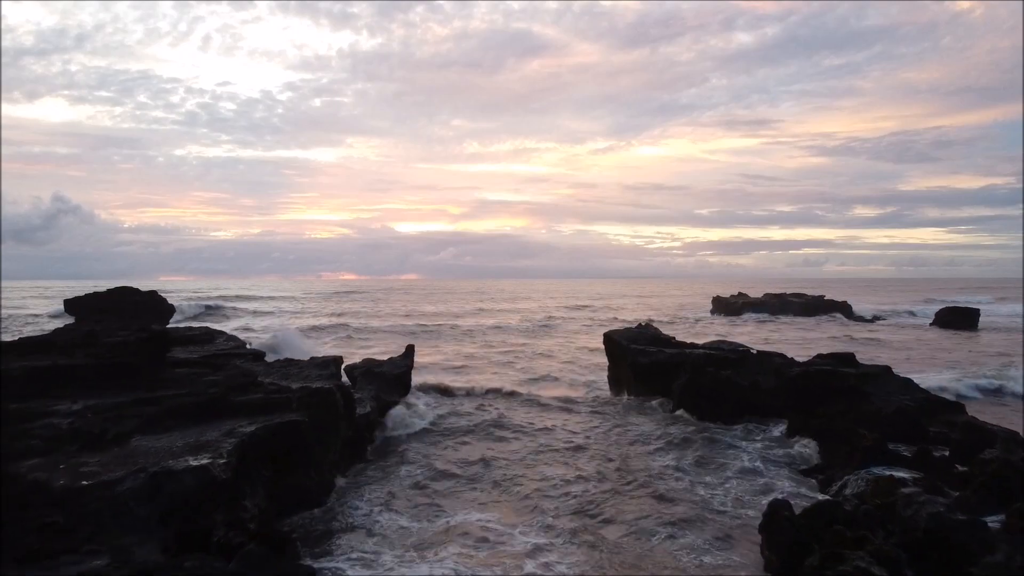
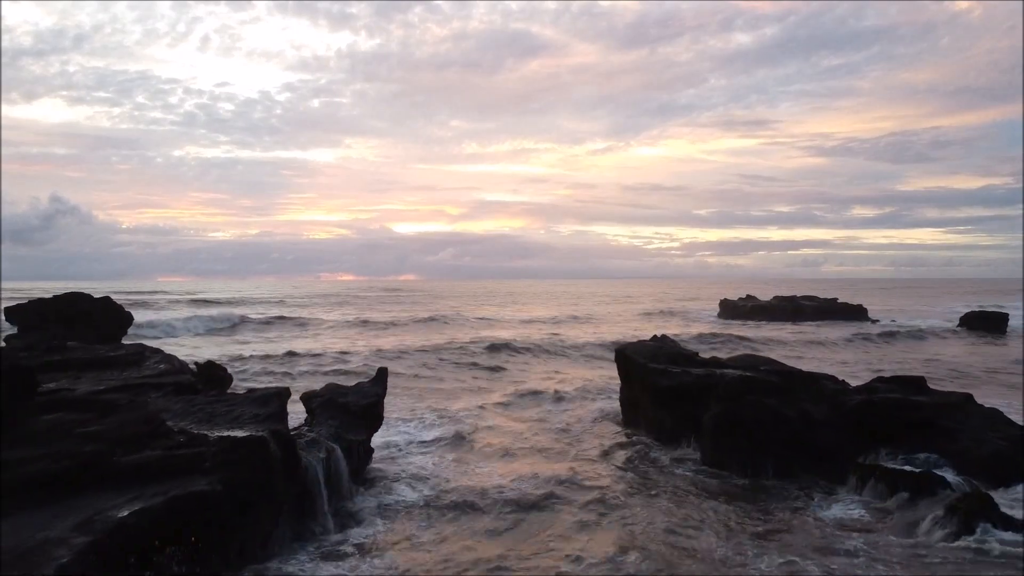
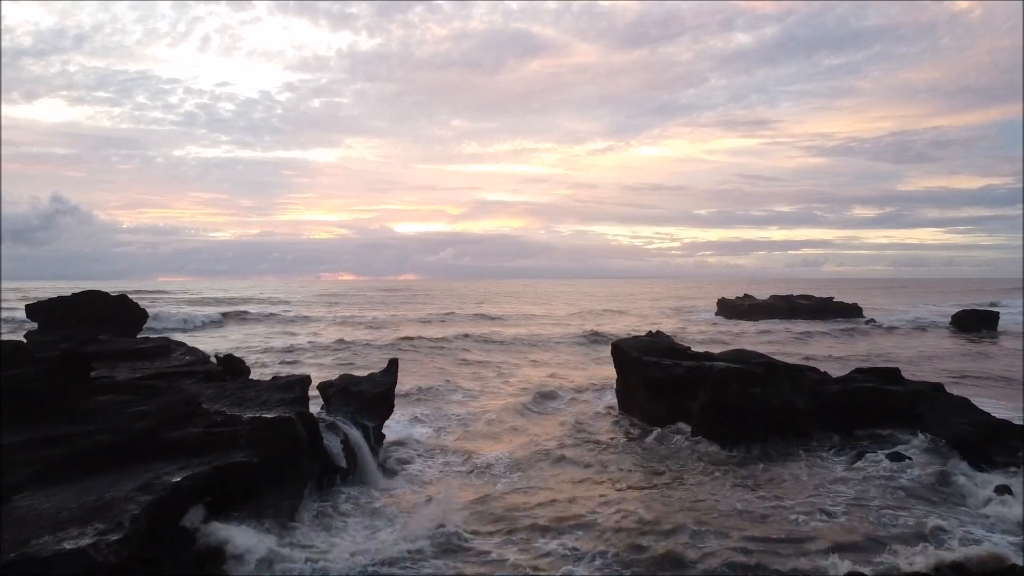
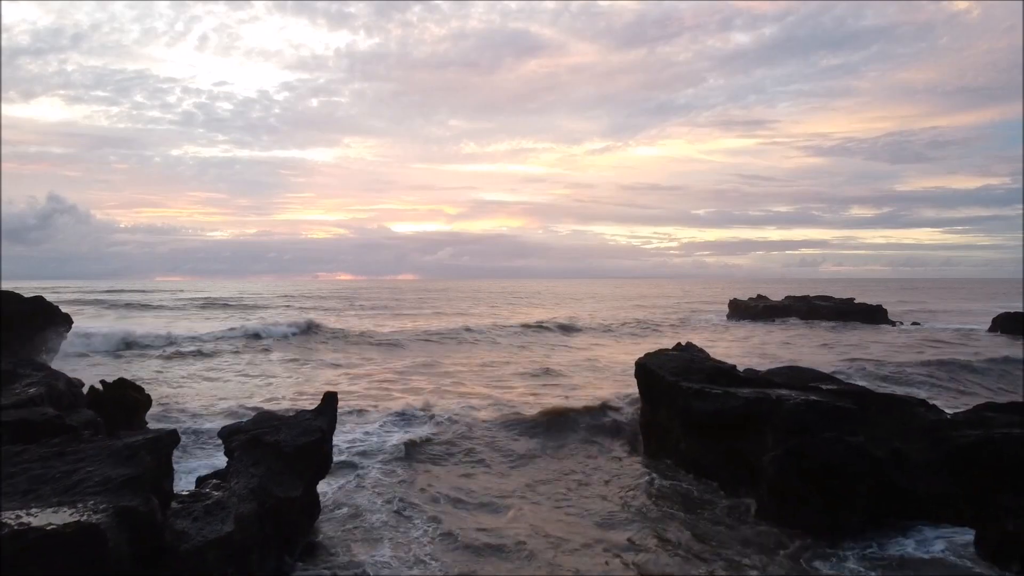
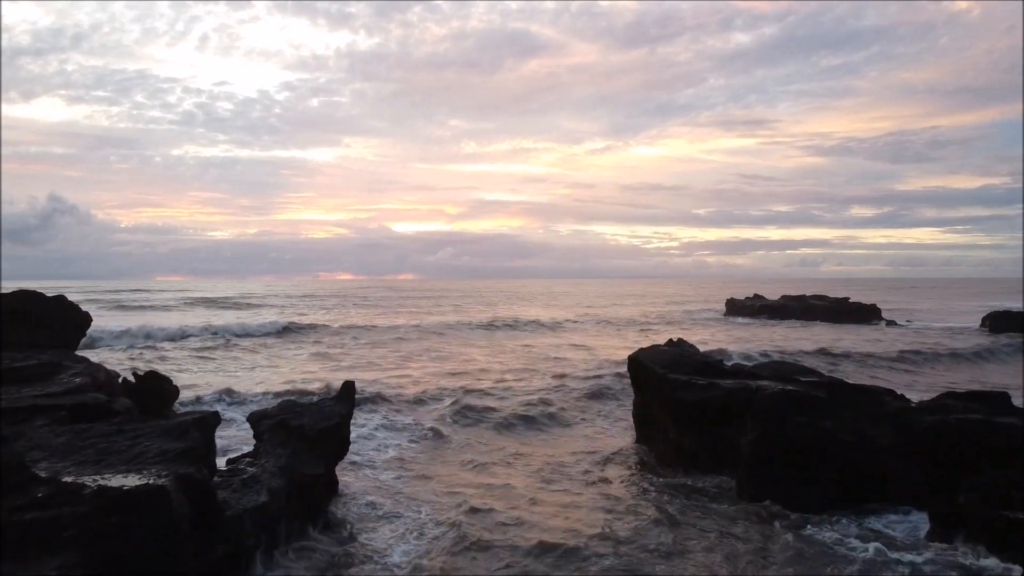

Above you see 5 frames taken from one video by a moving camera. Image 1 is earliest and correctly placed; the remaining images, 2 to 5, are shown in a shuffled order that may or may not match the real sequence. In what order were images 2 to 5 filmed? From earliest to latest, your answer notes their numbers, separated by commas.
3, 2, 5, 4
